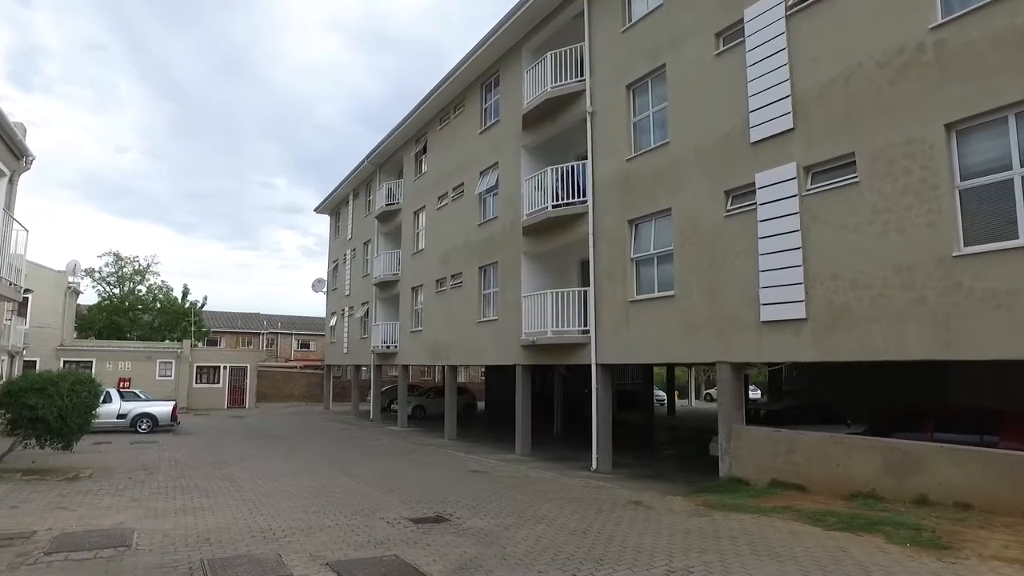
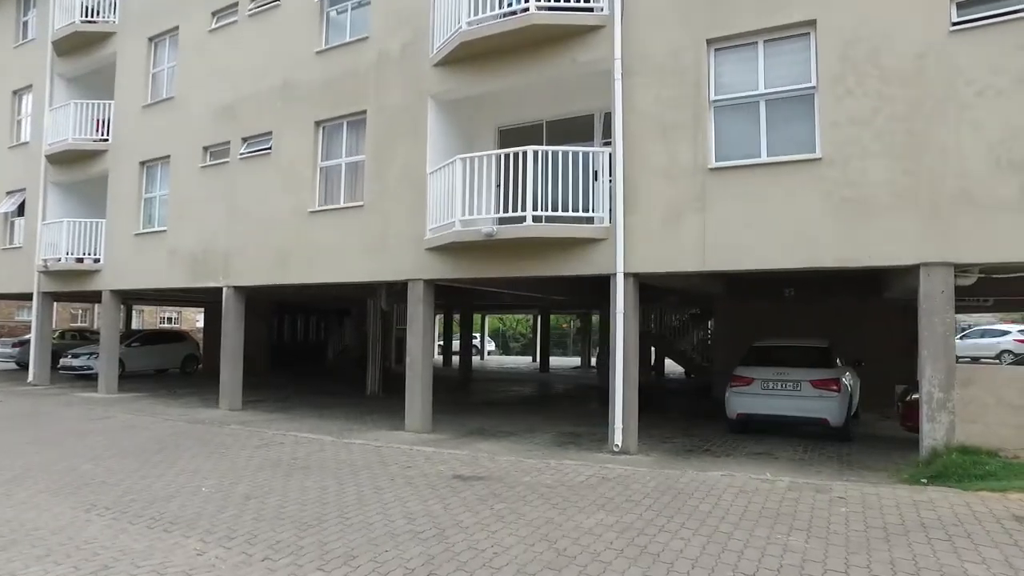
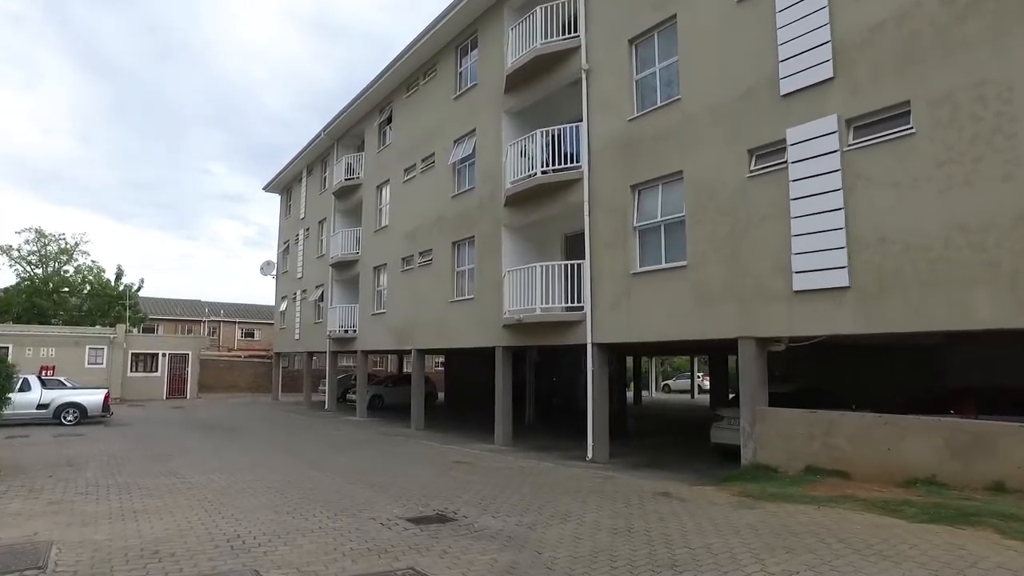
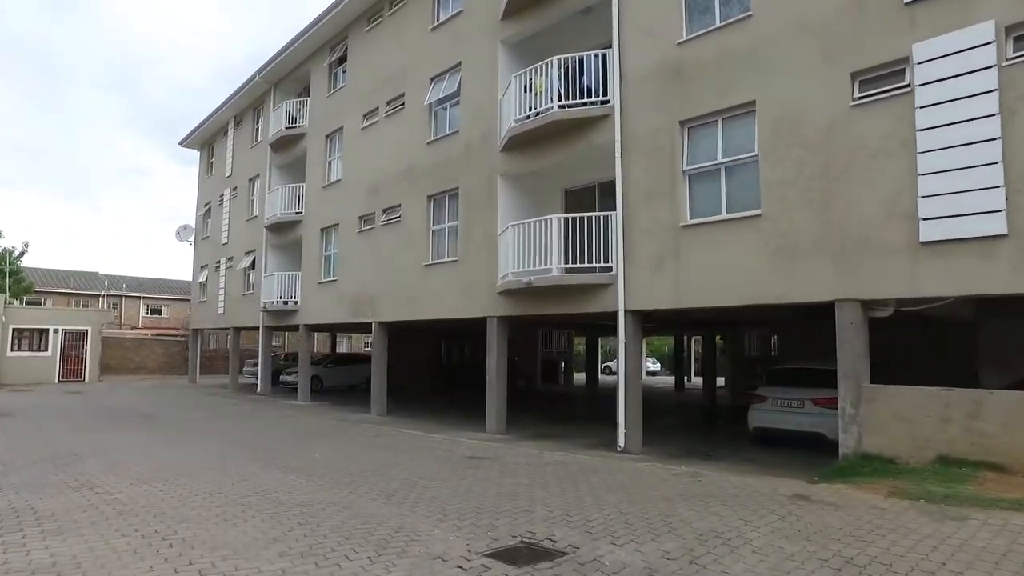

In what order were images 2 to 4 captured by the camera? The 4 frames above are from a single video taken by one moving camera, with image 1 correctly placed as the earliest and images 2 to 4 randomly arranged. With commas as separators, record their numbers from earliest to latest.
3, 4, 2
